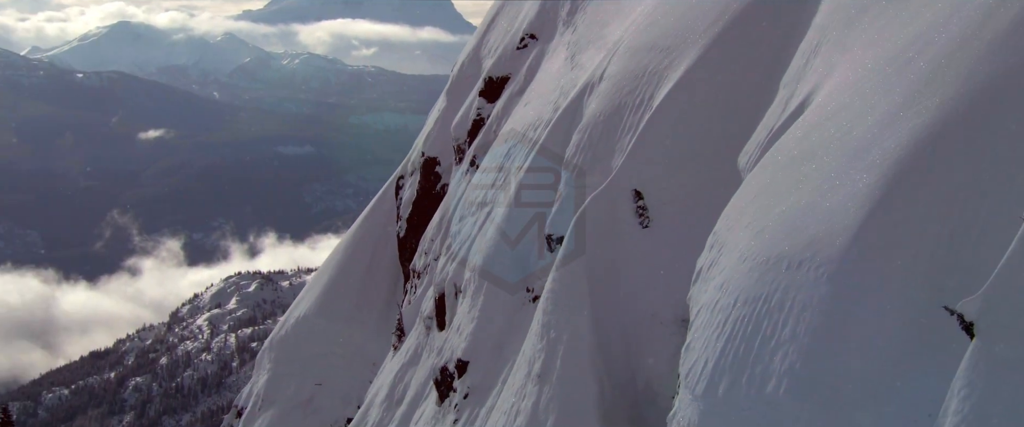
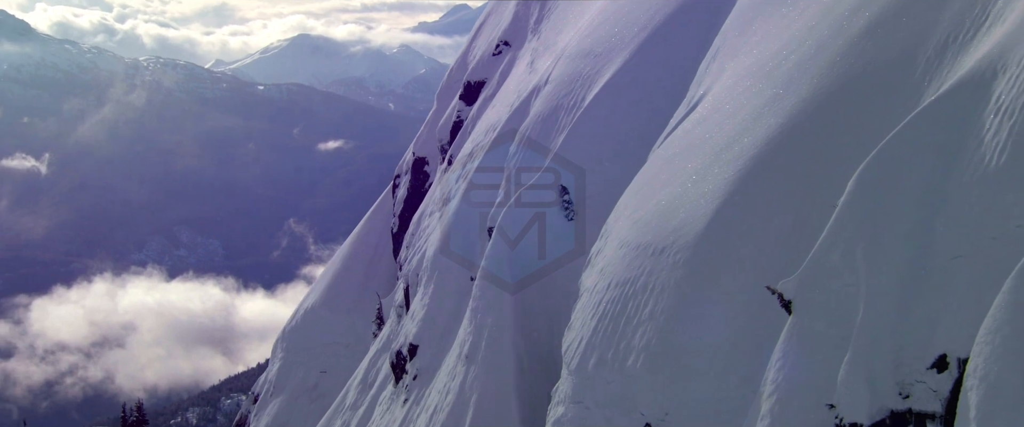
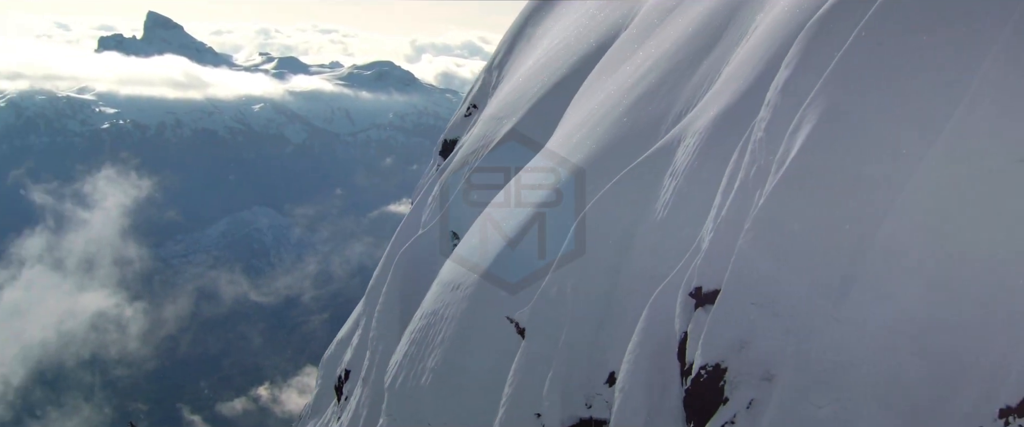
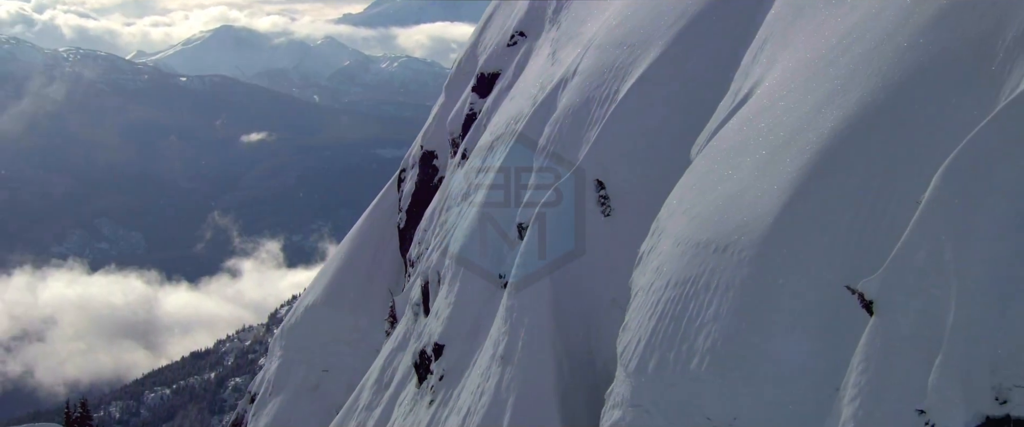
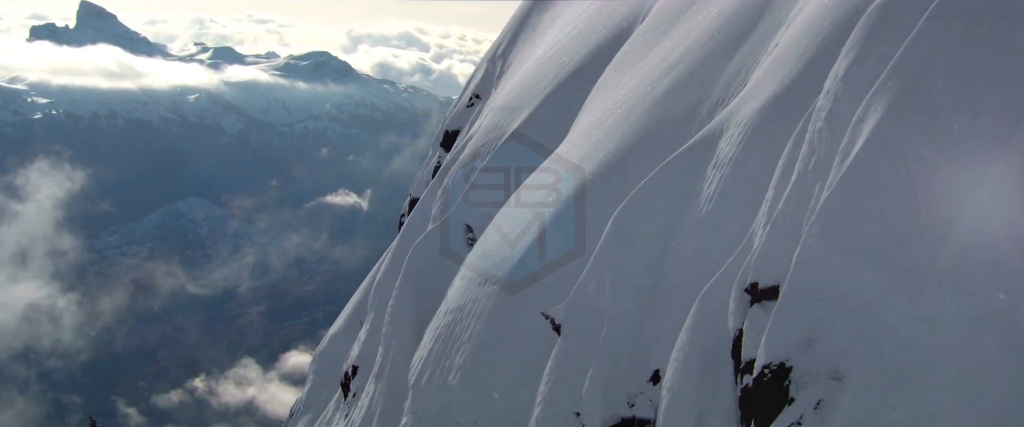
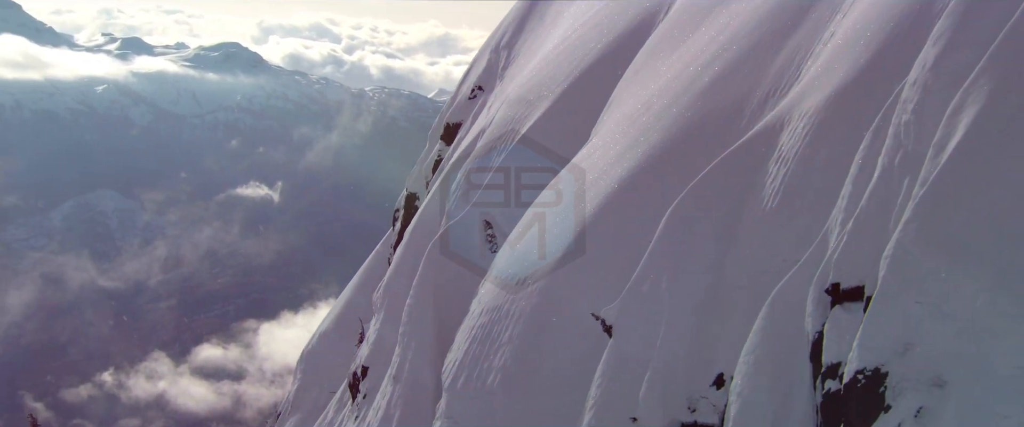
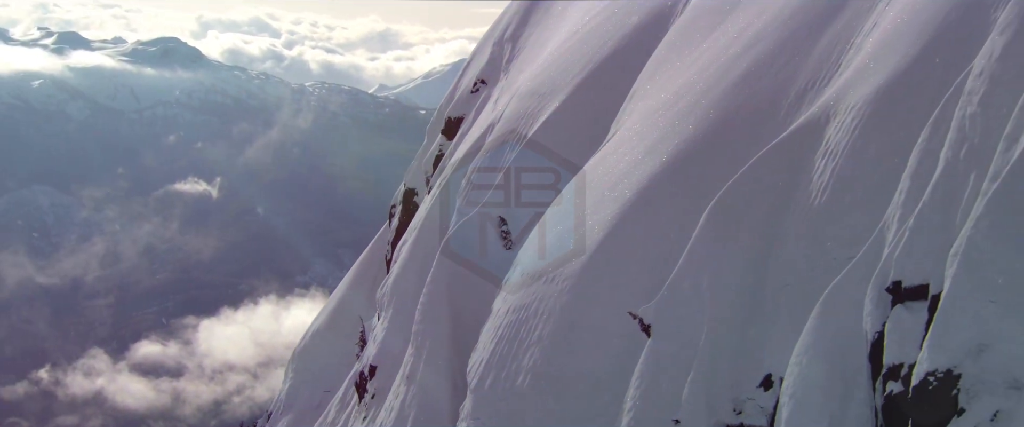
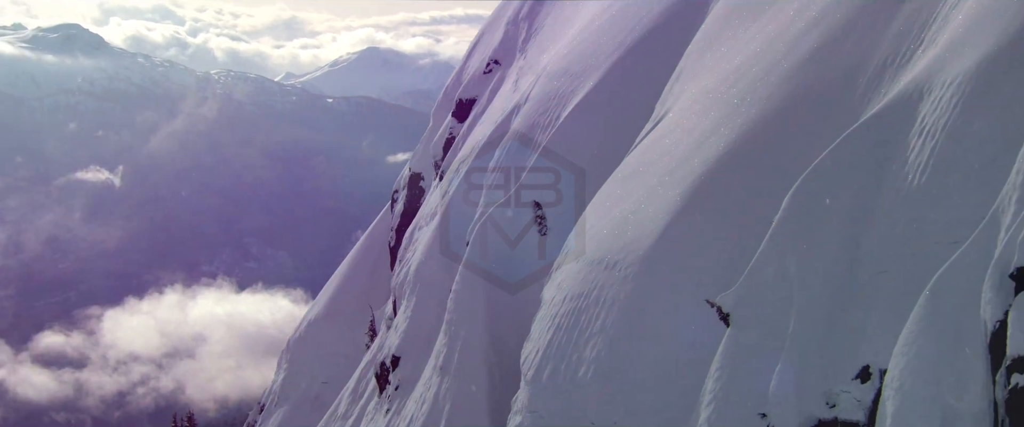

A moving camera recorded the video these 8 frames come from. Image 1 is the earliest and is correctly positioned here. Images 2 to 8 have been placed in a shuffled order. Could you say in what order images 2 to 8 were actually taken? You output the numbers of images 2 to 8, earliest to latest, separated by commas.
4, 2, 8, 7, 6, 5, 3
